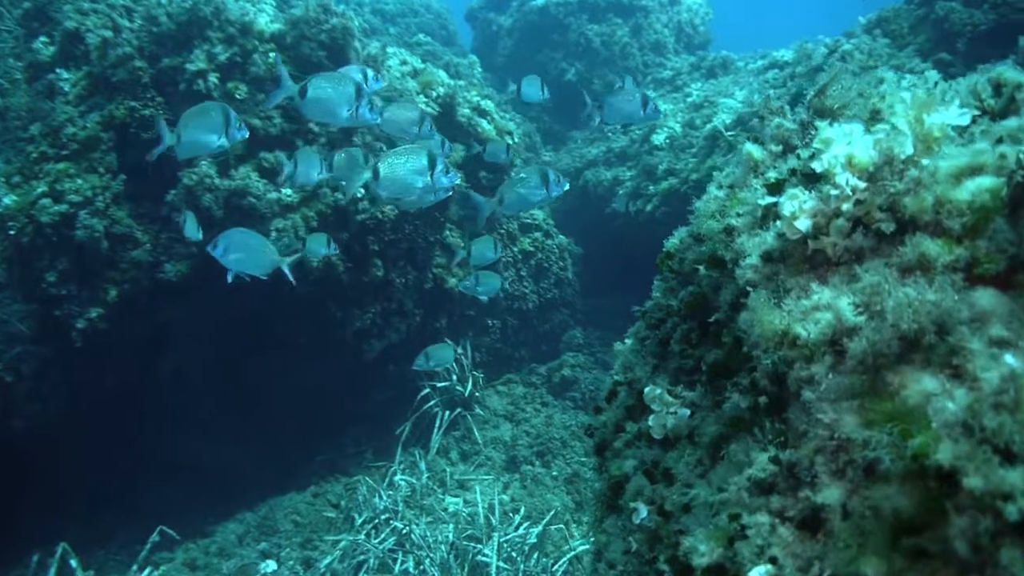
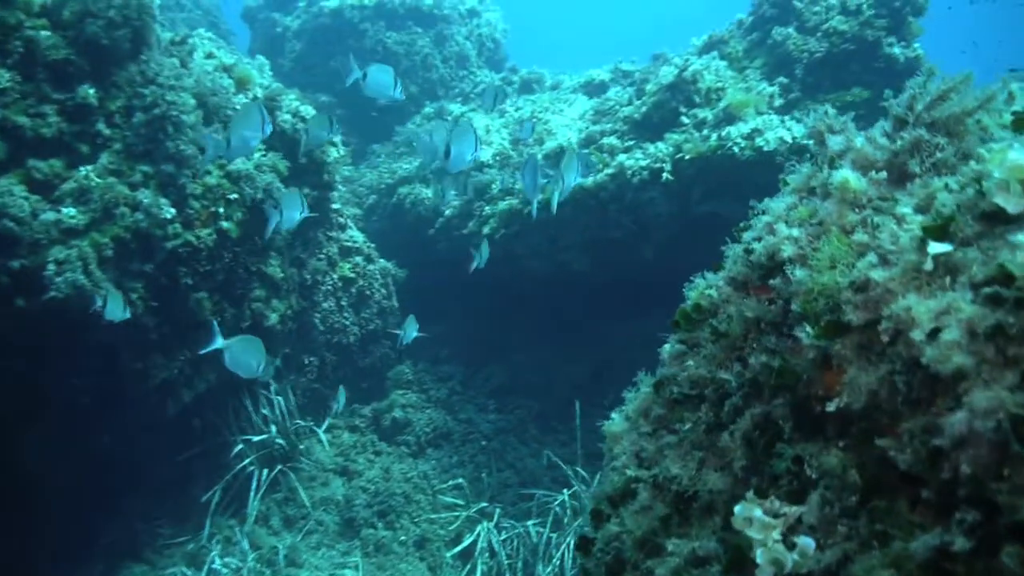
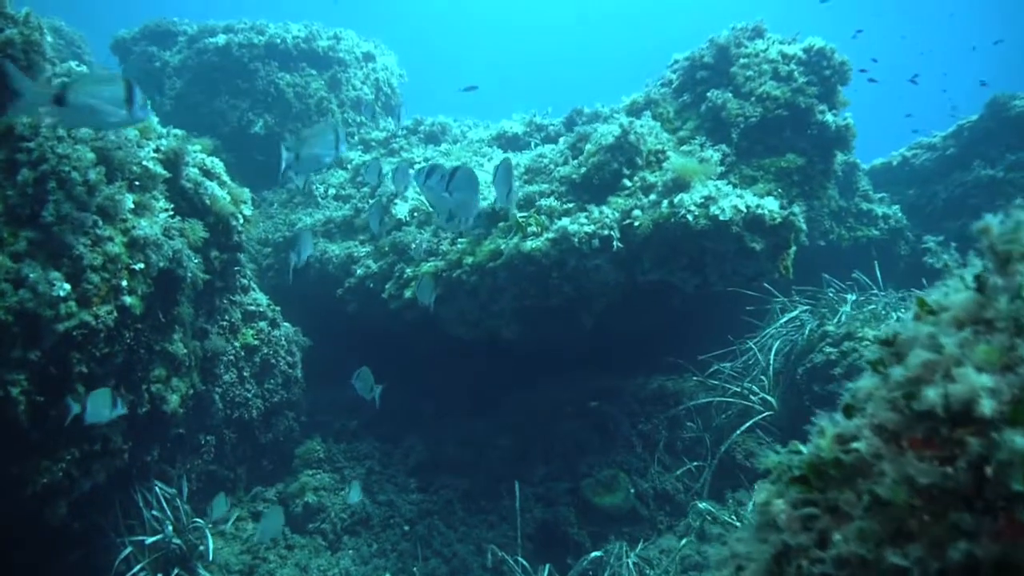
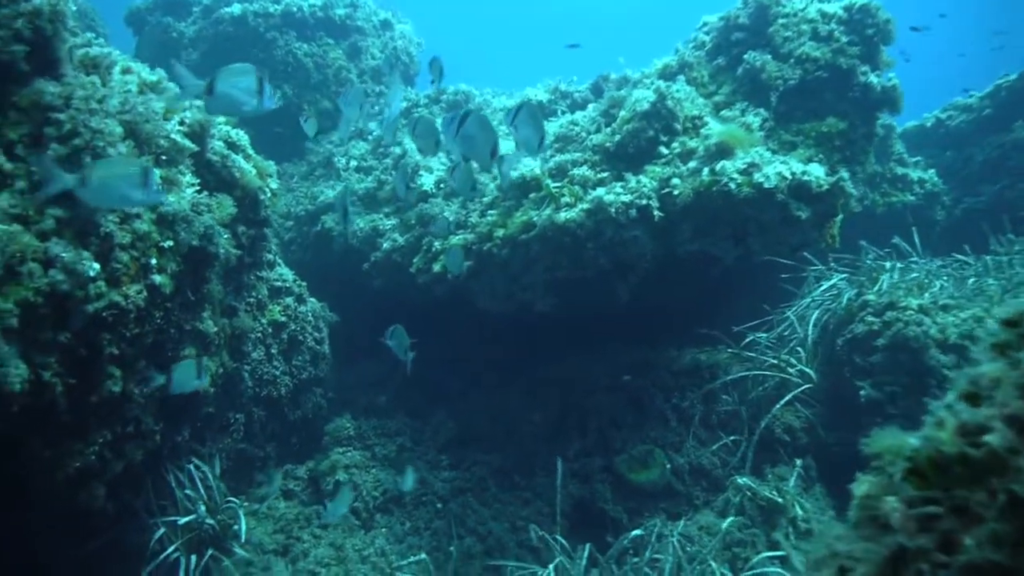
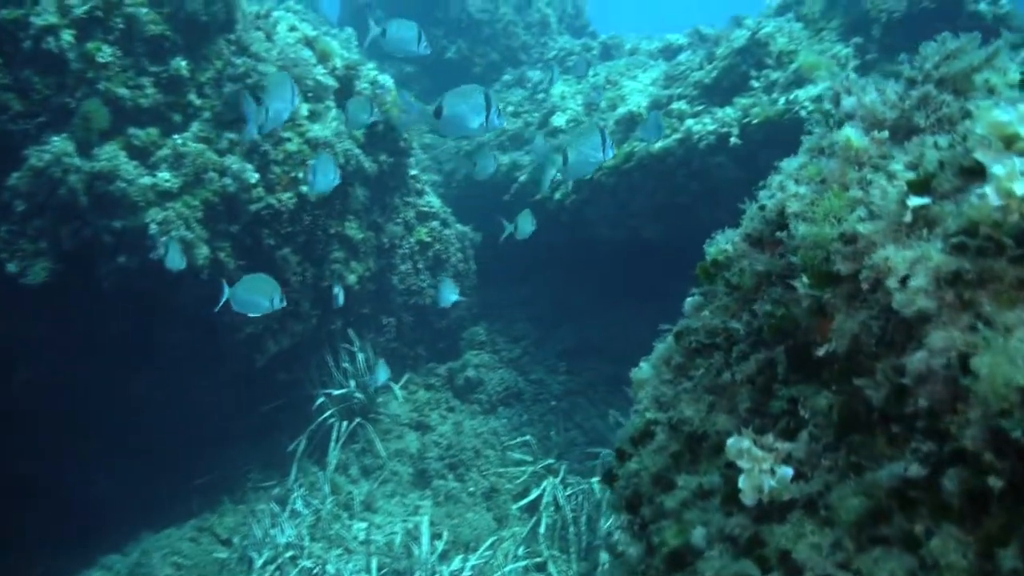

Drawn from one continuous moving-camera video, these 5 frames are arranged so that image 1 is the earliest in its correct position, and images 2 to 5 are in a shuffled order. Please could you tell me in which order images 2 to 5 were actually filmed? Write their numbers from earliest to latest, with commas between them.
5, 2, 3, 4
